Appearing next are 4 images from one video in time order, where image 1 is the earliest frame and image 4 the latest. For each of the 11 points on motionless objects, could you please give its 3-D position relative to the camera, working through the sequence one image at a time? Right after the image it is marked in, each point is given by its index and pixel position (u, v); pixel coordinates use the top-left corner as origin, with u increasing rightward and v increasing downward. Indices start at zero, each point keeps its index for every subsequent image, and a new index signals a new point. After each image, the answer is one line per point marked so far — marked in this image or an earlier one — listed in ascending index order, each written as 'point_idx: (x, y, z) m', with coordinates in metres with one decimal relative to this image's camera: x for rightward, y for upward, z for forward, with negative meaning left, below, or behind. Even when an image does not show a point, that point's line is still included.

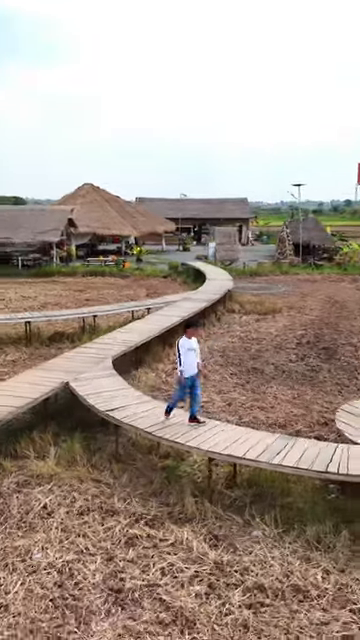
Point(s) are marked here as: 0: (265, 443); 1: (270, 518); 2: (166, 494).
0: (+0.7, -1.0, +4.8) m
1: (+0.7, -1.5, +4.5) m
2: (-0.1, -1.4, +4.9) m
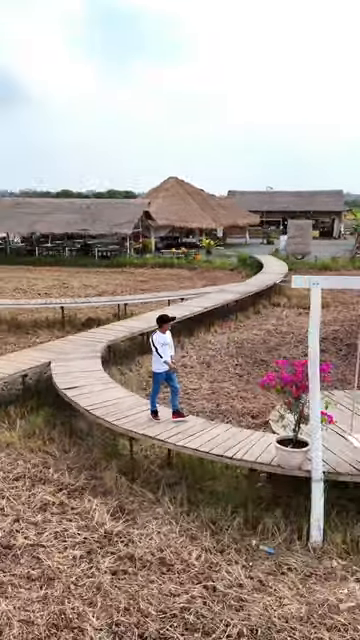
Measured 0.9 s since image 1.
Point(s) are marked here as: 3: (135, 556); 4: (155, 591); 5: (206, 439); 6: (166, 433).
0: (0.0, -0.9, +5.0) m
1: (0.0, -1.4, +4.7) m
2: (-0.7, -1.3, +5.3) m
3: (-0.3, -1.6, +4.0) m
4: (-0.2, -1.7, +3.7) m
5: (+0.2, -0.9, +4.7) m
6: (-0.1, -0.9, +4.9) m
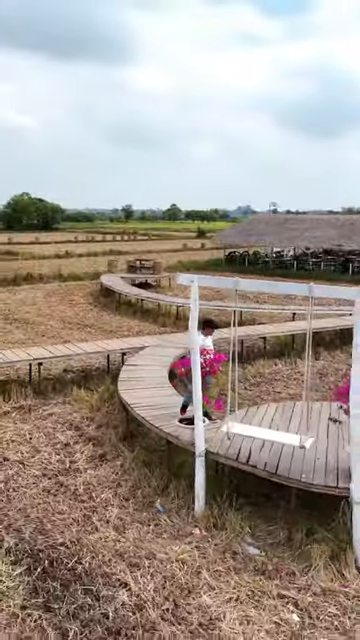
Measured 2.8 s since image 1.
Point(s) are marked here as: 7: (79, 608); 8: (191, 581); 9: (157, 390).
0: (-0.1, -0.8, +5.8) m
1: (-0.4, -1.3, +5.6) m
2: (-0.7, -1.2, +6.5) m
3: (-1.0, -1.4, +5.2) m
4: (-1.0, -1.5, +4.8) m
5: (-0.2, -0.9, +5.5) m
6: (-0.3, -0.8, +5.8) m
7: (-0.6, -1.7, +3.6) m
8: (+0.1, -1.7, +3.8) m
9: (-0.2, -0.7, +6.2) m
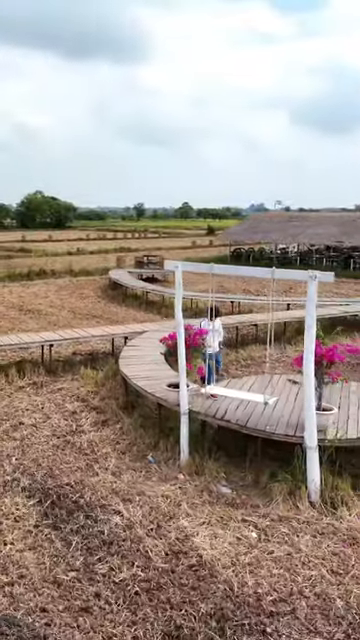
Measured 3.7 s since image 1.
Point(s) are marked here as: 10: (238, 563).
0: (-0.2, -0.6, +6.7) m
1: (-0.5, -1.1, +6.5) m
2: (-0.8, -1.0, +7.3) m
3: (-1.1, -1.2, +6.1) m
4: (-1.2, -1.3, +5.7) m
5: (-0.3, -0.7, +6.3) m
6: (-0.4, -0.6, +6.7) m
7: (-0.7, -1.5, +4.5) m
8: (-0.1, -1.5, +4.7) m
9: (-0.3, -0.6, +7.0) m
10: (+0.4, -1.6, +4.0) m
